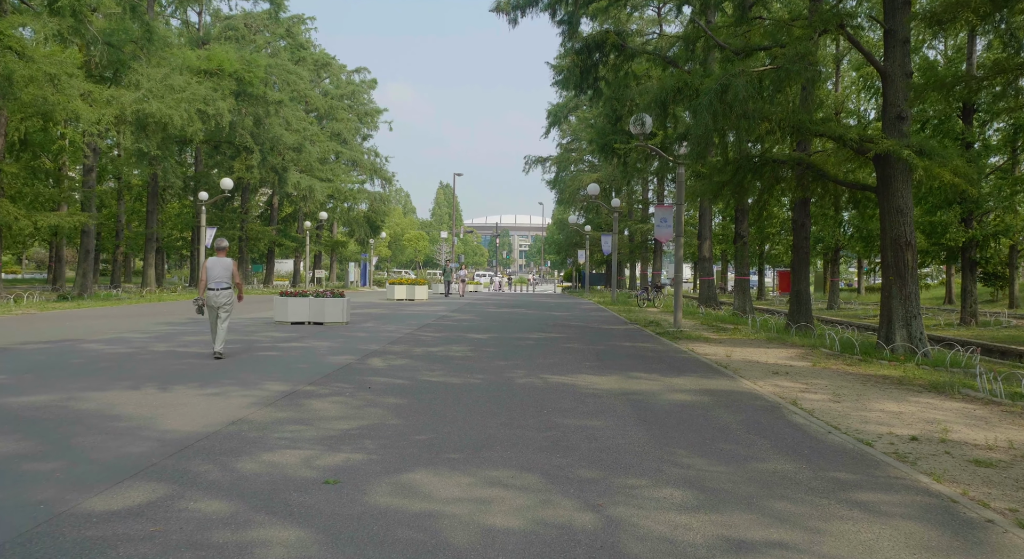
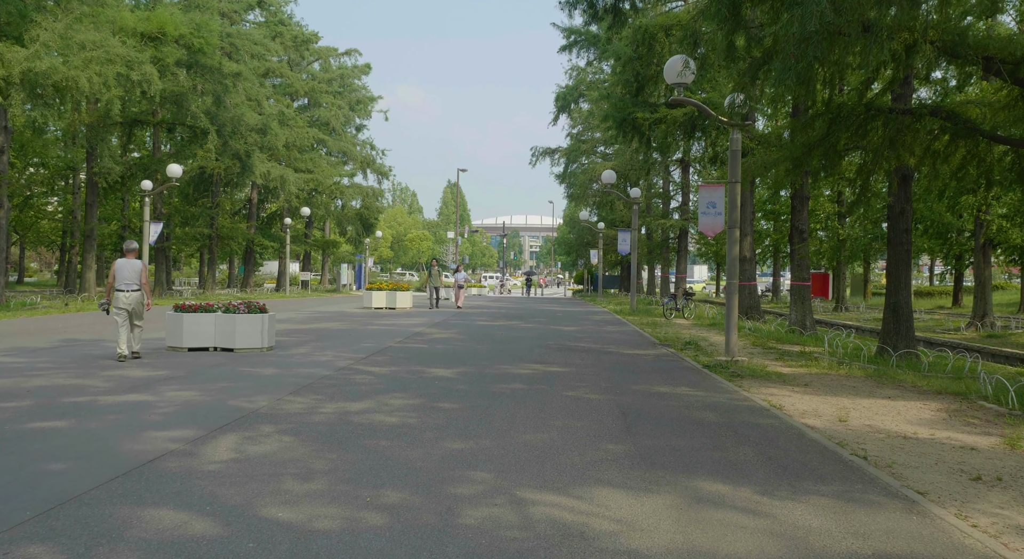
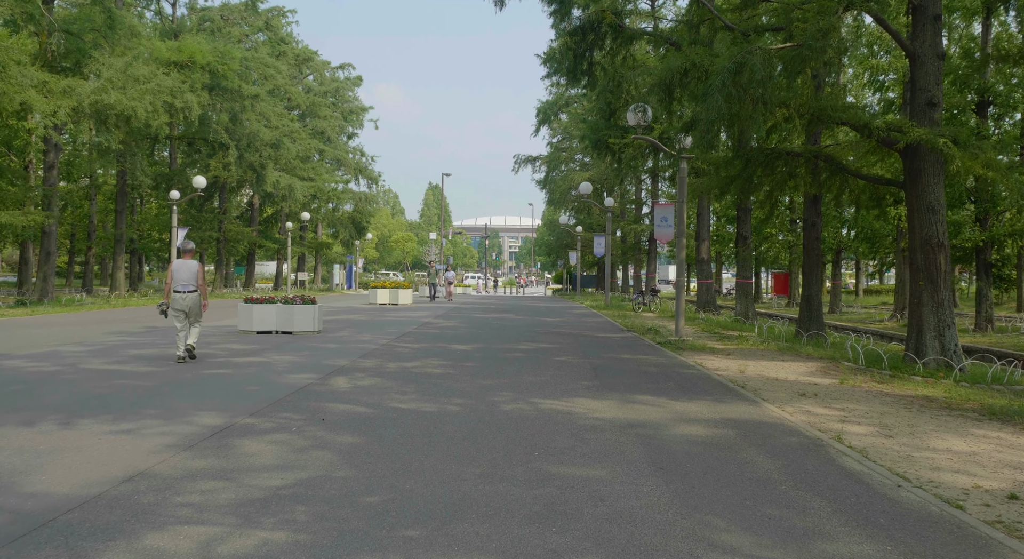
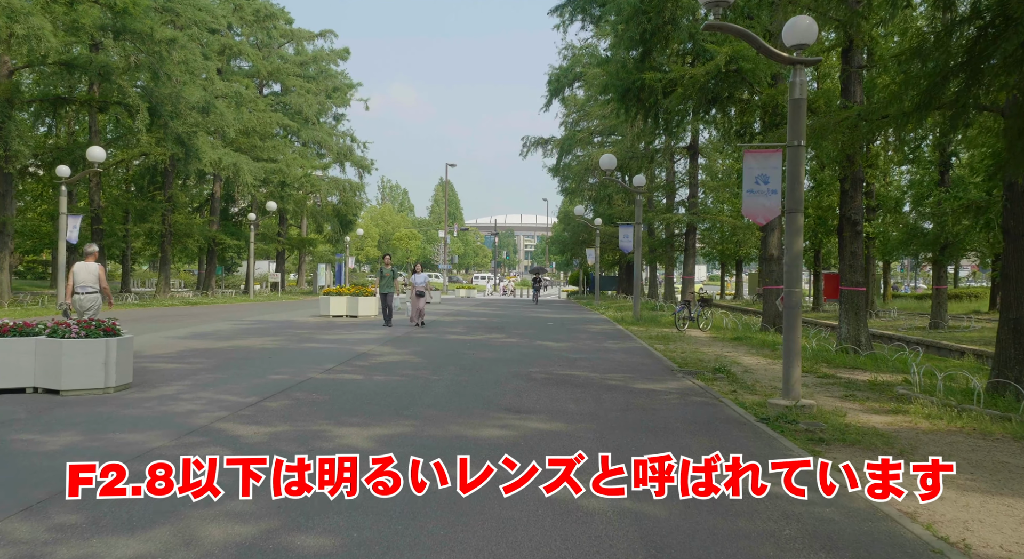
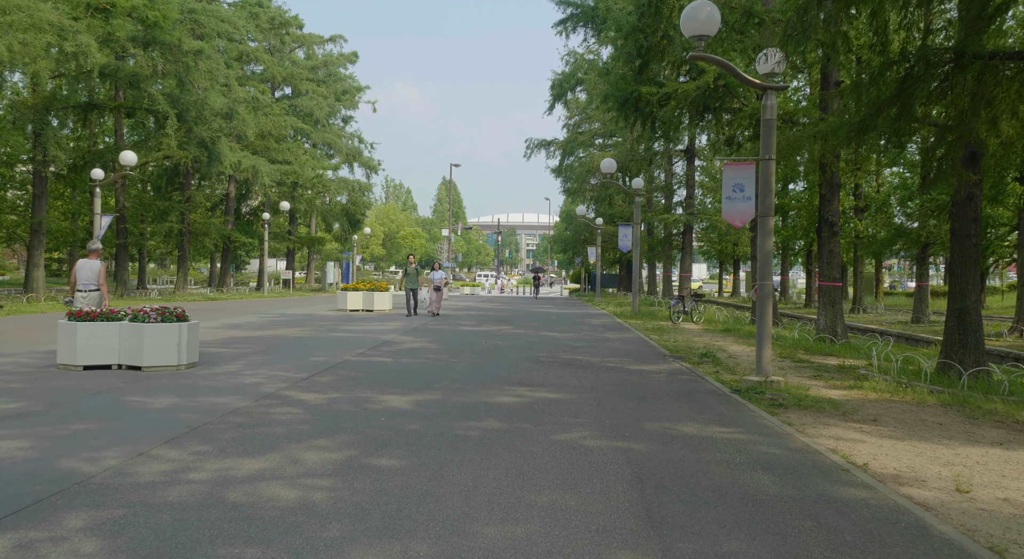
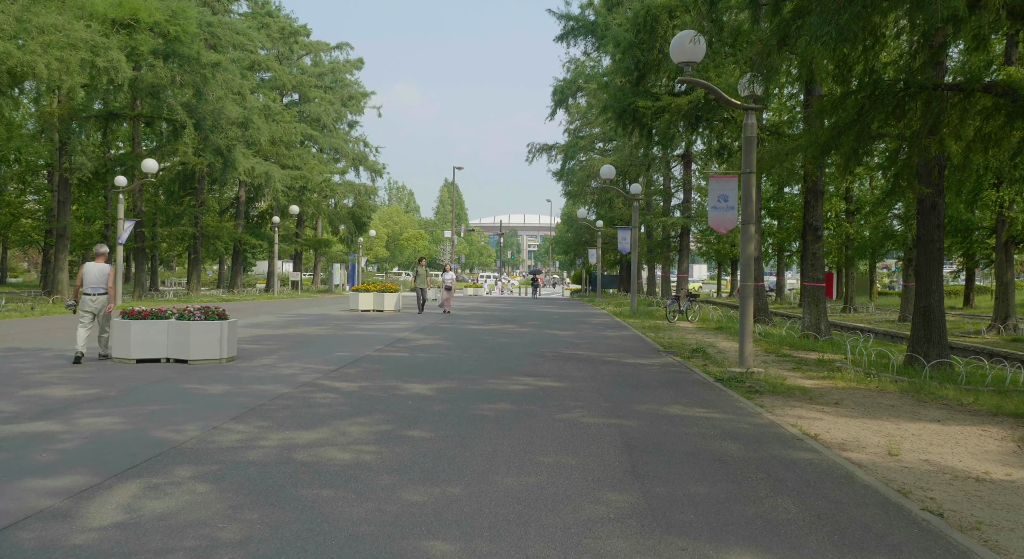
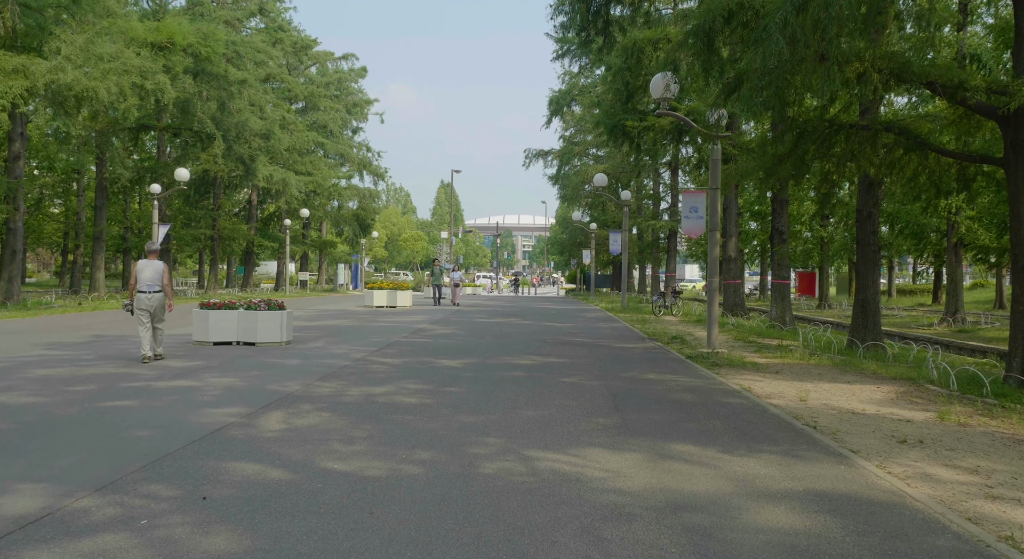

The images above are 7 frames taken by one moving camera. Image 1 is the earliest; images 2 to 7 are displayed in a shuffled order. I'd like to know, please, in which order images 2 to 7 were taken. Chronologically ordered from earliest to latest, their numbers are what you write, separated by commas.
3, 7, 2, 6, 5, 4
